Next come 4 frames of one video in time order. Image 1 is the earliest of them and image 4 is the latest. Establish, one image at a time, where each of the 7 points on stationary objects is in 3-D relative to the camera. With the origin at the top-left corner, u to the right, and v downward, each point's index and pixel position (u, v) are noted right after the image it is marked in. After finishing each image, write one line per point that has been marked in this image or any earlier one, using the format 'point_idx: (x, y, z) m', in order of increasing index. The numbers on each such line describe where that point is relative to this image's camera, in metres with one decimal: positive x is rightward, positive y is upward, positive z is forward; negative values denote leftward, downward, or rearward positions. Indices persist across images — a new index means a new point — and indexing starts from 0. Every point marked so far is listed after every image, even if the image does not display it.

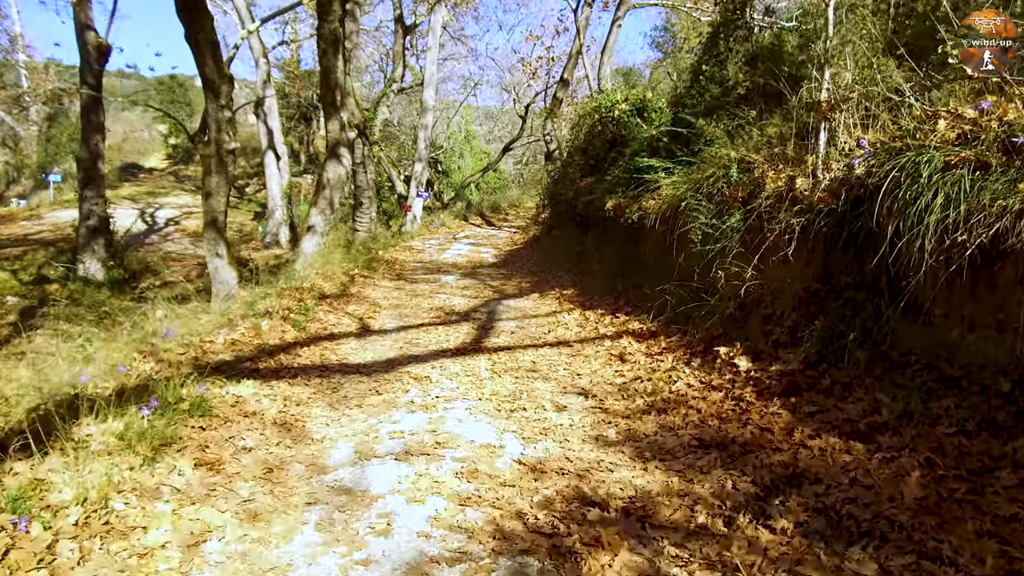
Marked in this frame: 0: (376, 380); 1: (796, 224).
0: (-1.0, -0.7, +6.1) m
1: (+1.8, +0.4, +5.3) m
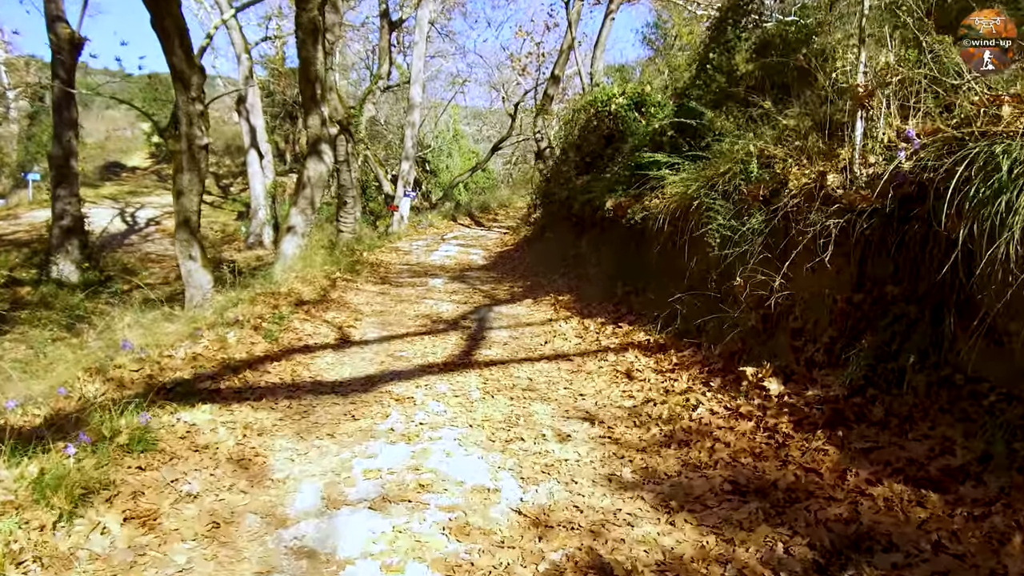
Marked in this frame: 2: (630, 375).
0: (-1.0, -0.7, +5.4) m
1: (+1.8, +0.3, +4.6) m
2: (+0.8, -0.6, +5.8) m
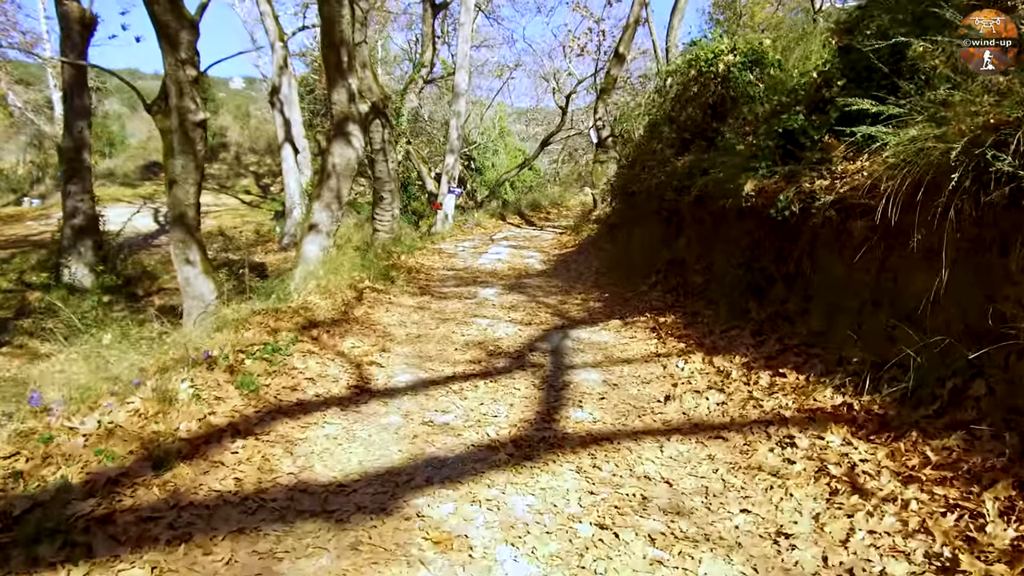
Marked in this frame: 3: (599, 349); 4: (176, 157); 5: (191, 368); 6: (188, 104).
0: (-0.5, -0.9, +2.9) m
1: (+2.2, +0.2, +1.9) m
2: (+1.3, -0.8, +3.2) m
3: (+0.7, -0.5, +6.4) m
4: (-3.4, +1.3, +8.4) m
5: (-2.0, -0.5, +5.1) m
6: (-2.9, +1.7, +7.7) m
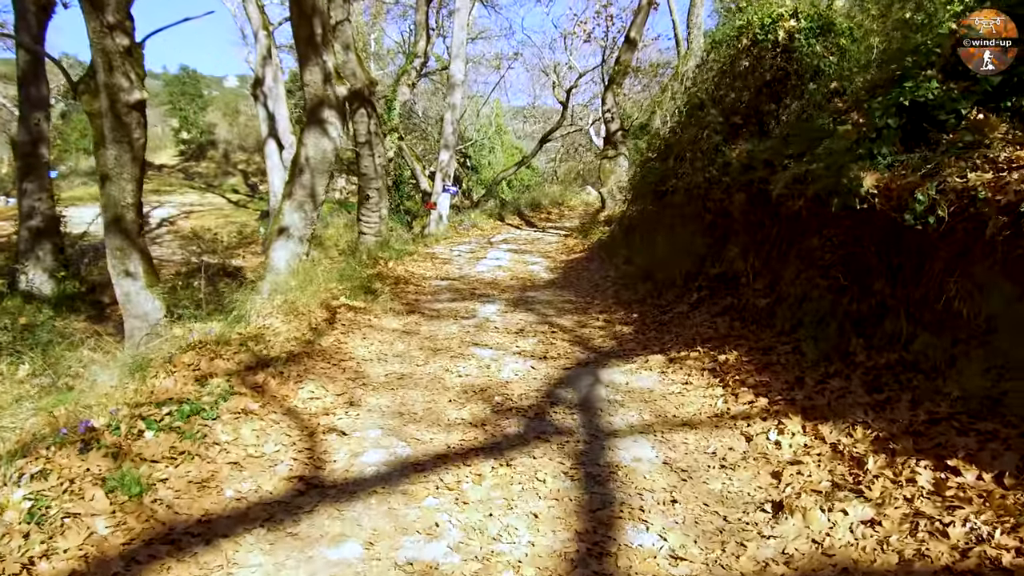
0: (-0.4, -1.1, +1.2) m
1: (+2.3, 0.0, +0.3) m
2: (+1.4, -0.9, +1.5) m
3: (+0.7, -0.6, +4.7) m
4: (-3.4, +1.1, +6.6) m
5: (-1.9, -0.7, +3.4) m
6: (-2.9, +1.5, +6.0) m
